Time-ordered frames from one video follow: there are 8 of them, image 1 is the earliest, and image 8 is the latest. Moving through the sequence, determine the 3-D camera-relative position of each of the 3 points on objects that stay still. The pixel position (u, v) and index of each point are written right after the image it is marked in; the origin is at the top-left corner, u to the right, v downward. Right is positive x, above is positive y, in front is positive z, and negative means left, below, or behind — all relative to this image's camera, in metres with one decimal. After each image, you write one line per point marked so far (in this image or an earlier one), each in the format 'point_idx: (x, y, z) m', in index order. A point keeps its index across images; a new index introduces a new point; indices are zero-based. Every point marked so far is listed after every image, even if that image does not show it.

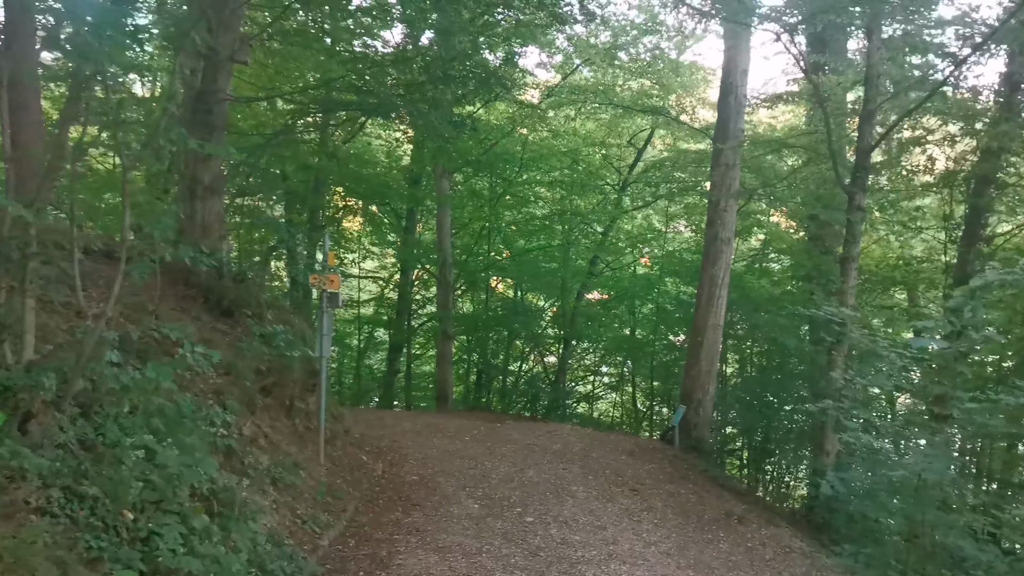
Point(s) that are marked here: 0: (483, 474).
0: (-0.3, -1.9, +9.6) m
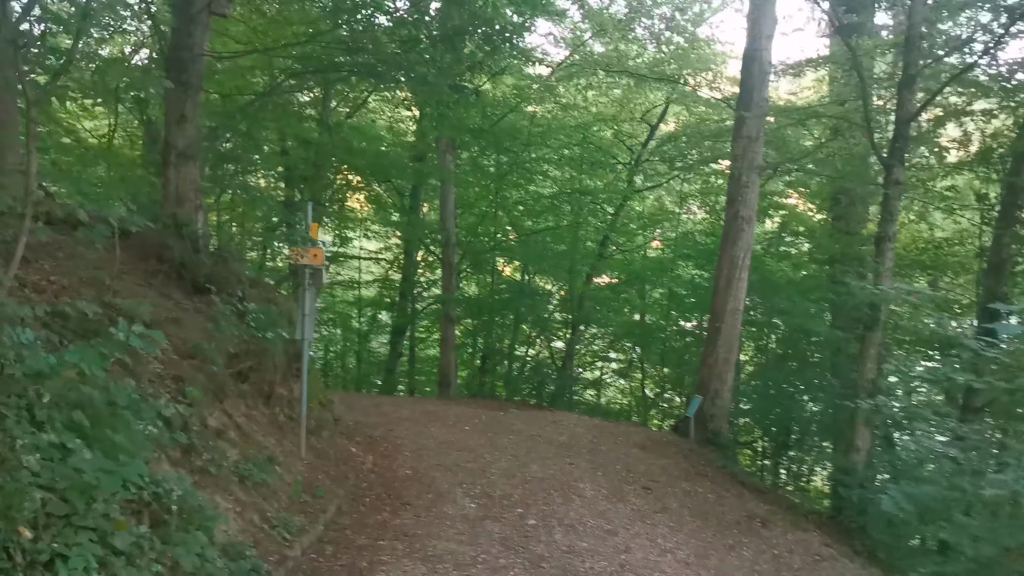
0: (-0.3, -1.7, +8.8) m
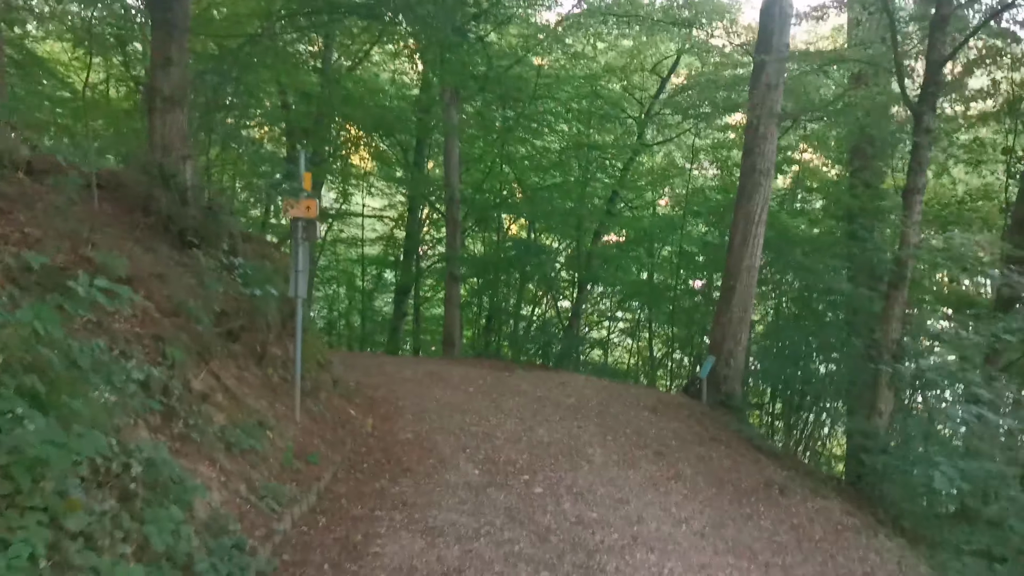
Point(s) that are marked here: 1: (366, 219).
0: (-0.2, -1.3, +8.4) m
1: (-3.1, +1.5, +19.5) m
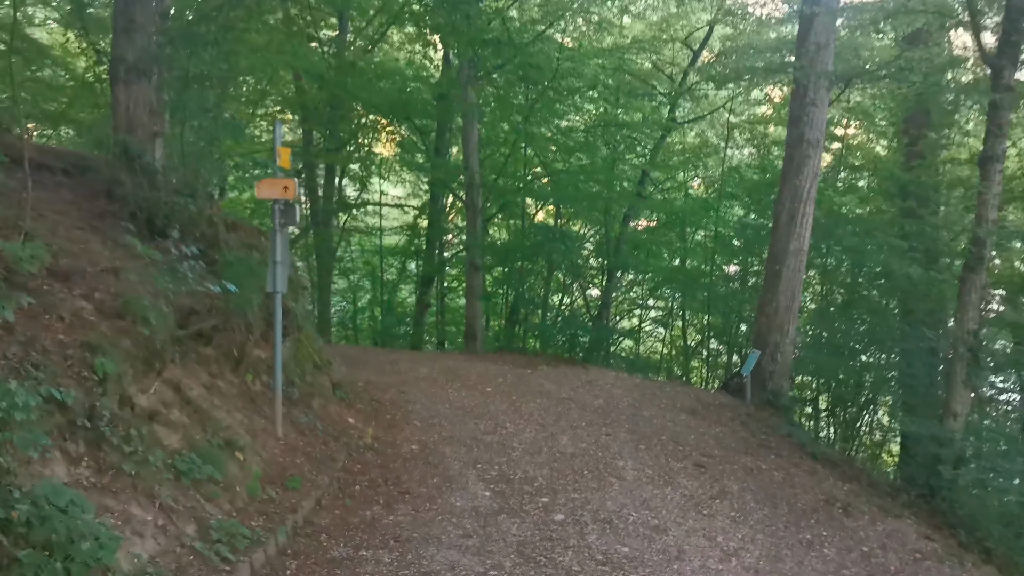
0: (-0.1, -1.2, +7.4) m
1: (-2.6, +1.6, +18.6) m
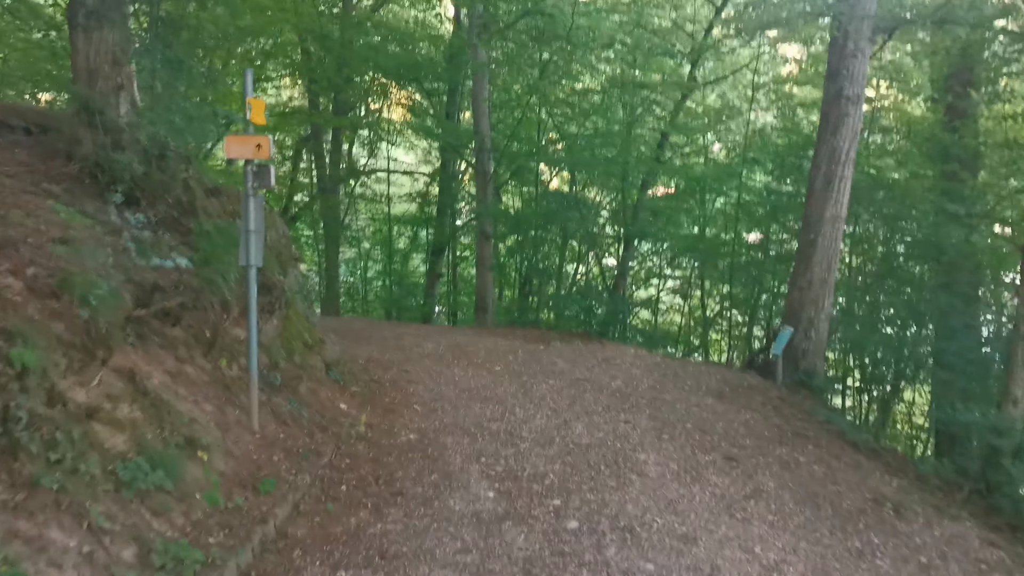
0: (0.0, -1.0, +6.7) m
1: (-2.3, +2.2, +17.8) m
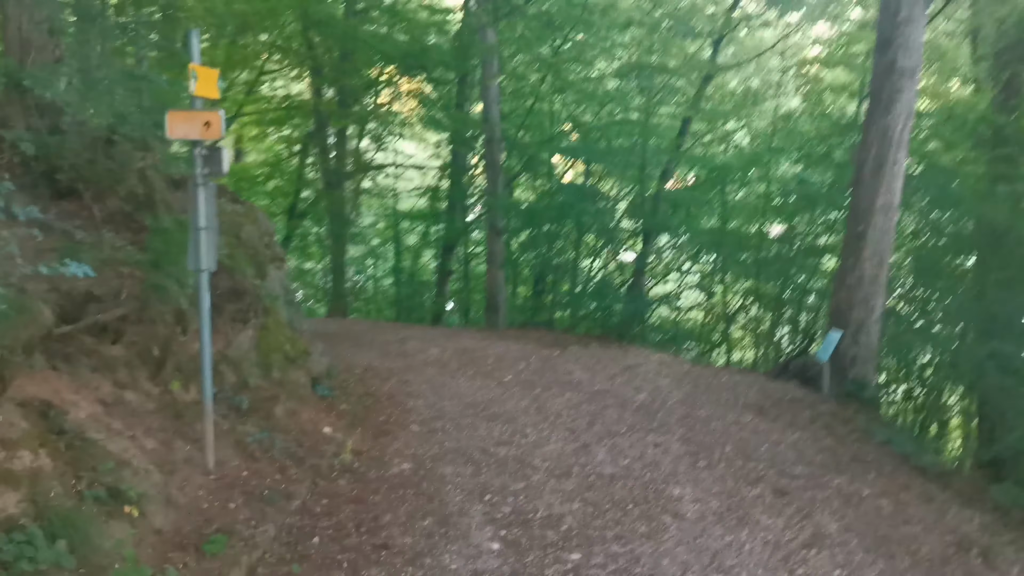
0: (0.0, -1.1, +5.7) m
1: (-2.1, +2.2, +16.9) m
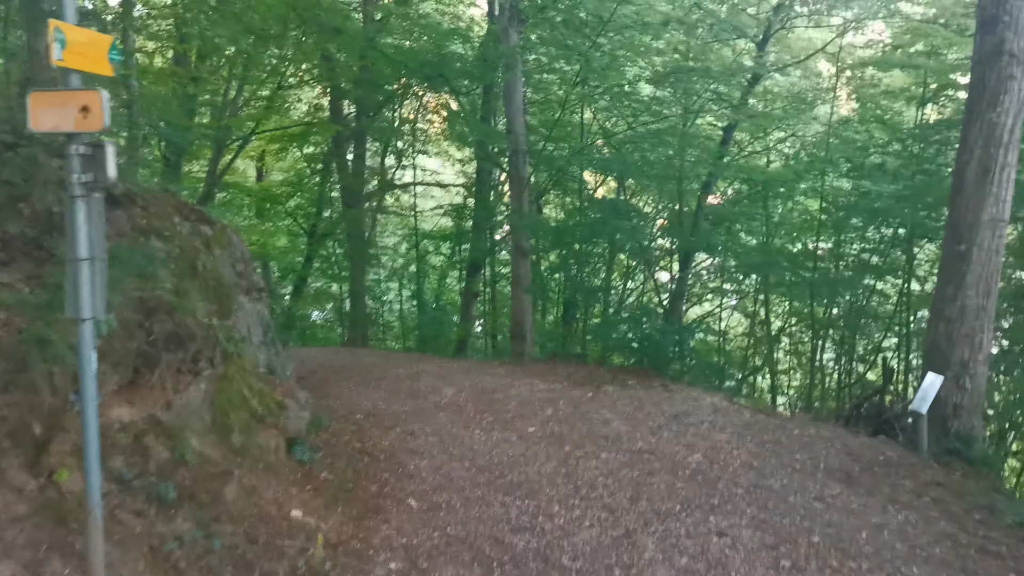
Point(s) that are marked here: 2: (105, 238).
0: (+0.1, -1.3, +4.4) m
1: (-1.7, +1.8, +15.6) m
2: (-1.4, +0.2, +3.1) m
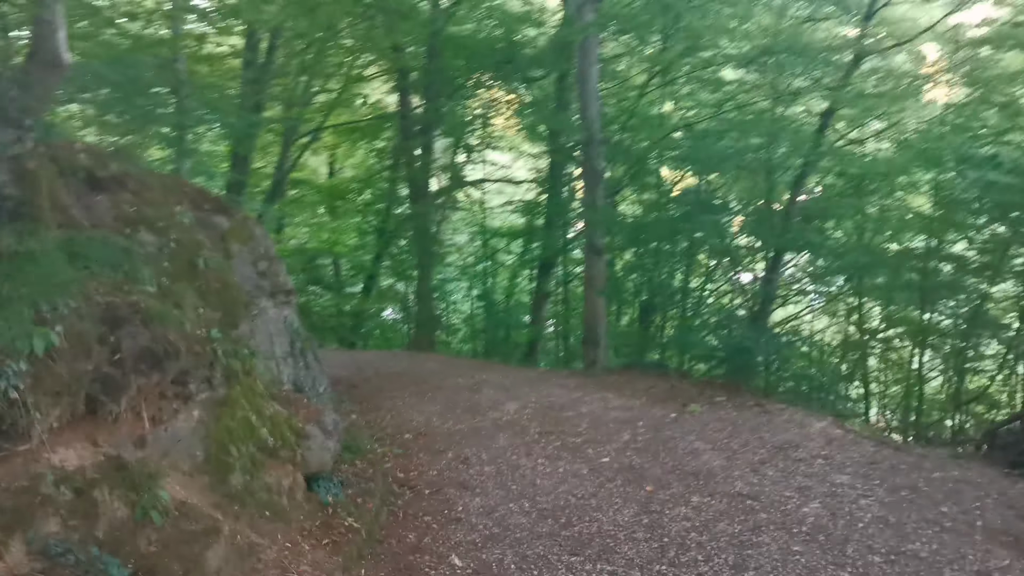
0: (+0.4, -1.3, +3.2) m
1: (-0.5, +1.8, +14.6) m
2: (-1.2, +0.2, +2.1) m
